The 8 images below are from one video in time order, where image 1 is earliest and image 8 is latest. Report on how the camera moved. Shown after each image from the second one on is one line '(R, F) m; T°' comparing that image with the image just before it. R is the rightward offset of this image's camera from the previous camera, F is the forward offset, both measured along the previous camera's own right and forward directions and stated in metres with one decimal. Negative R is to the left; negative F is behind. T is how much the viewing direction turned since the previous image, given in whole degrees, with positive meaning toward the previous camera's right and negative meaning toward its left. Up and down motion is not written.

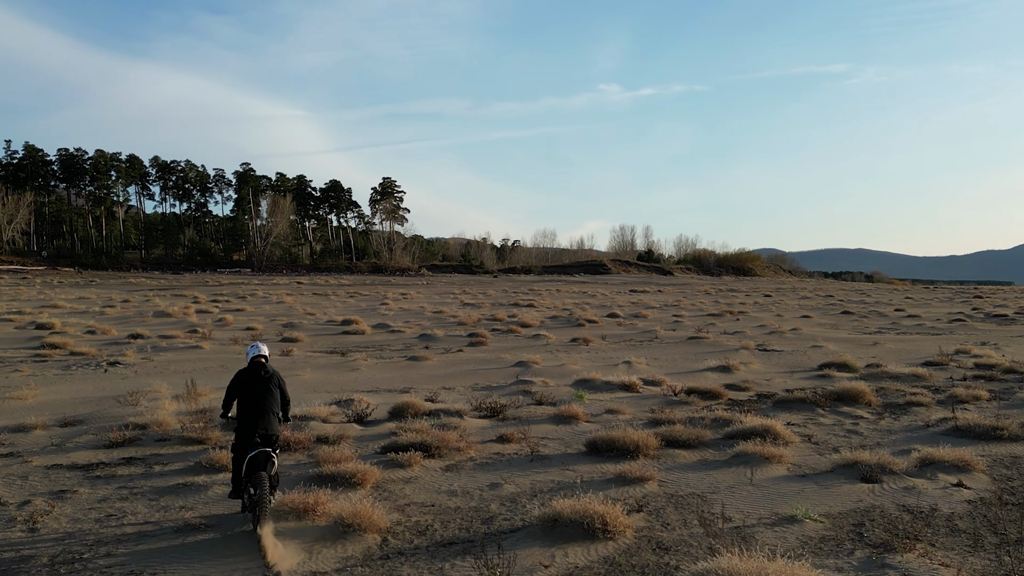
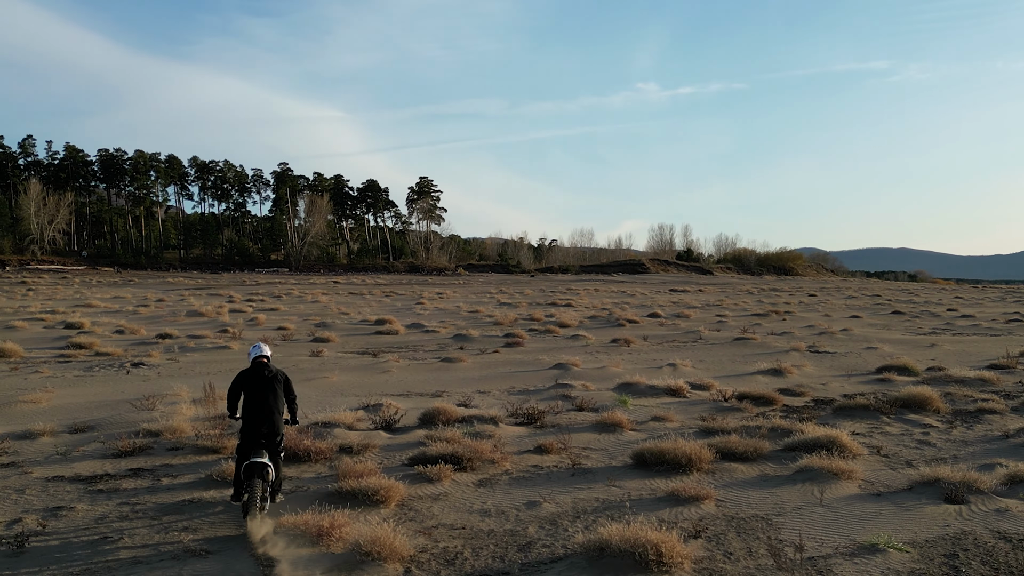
(0.0, +0.8) m; -2°
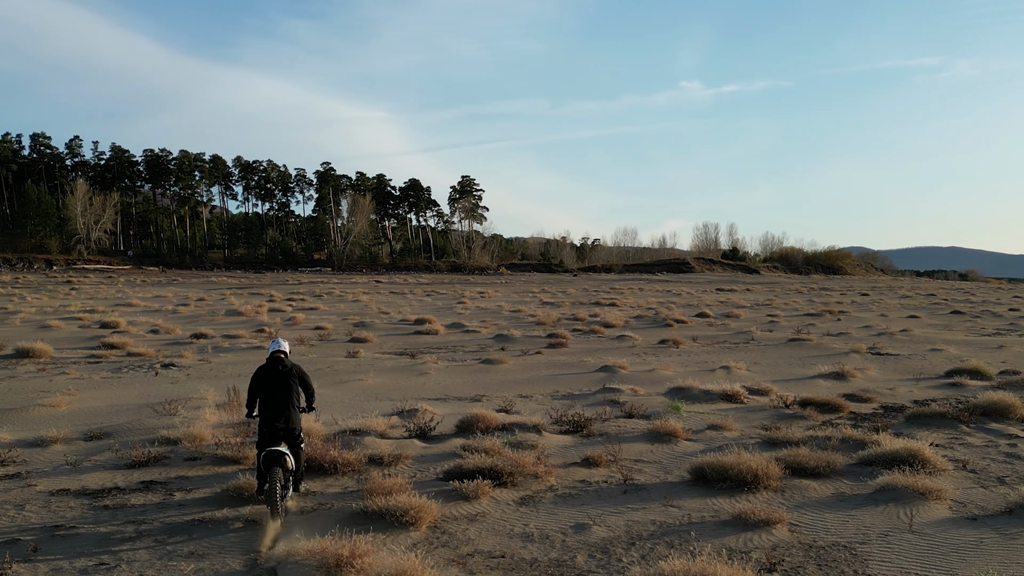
(0.0, +0.7) m; -2°
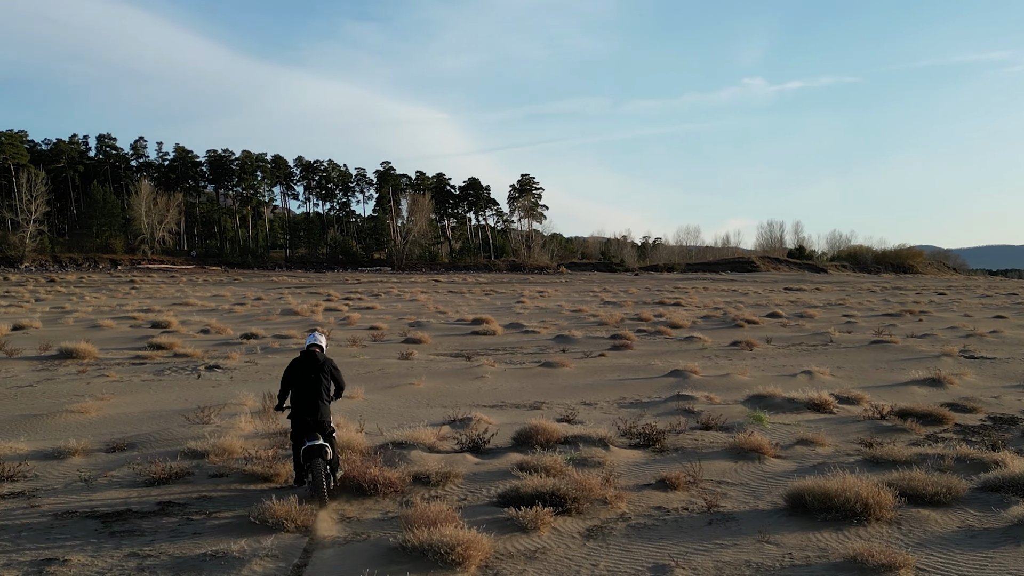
(0.0, +1.0) m; -3°
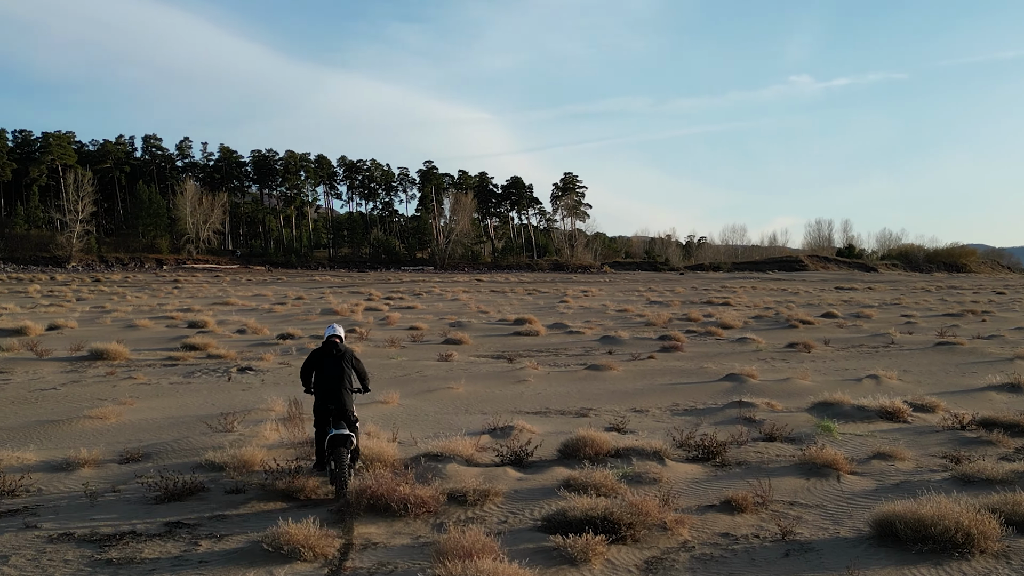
(0.0, +0.7) m; -2°
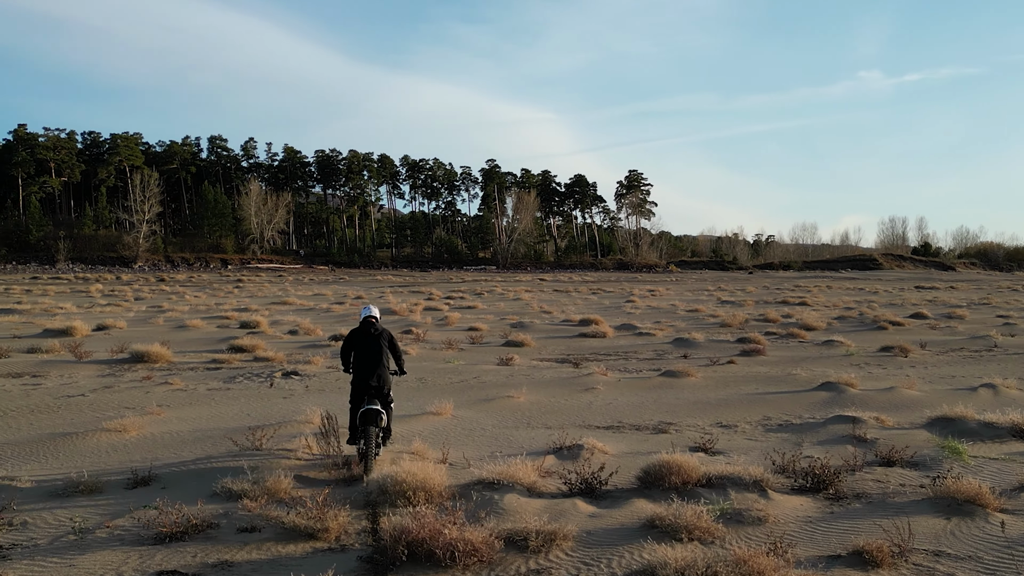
(0.0, +1.2) m; -4°
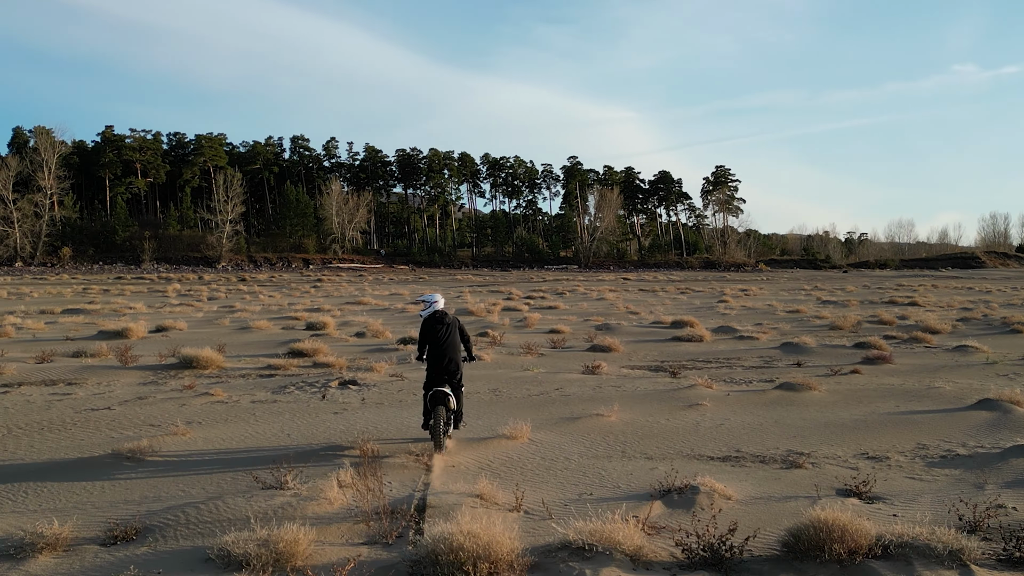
(-0.1, +1.6) m; -5°
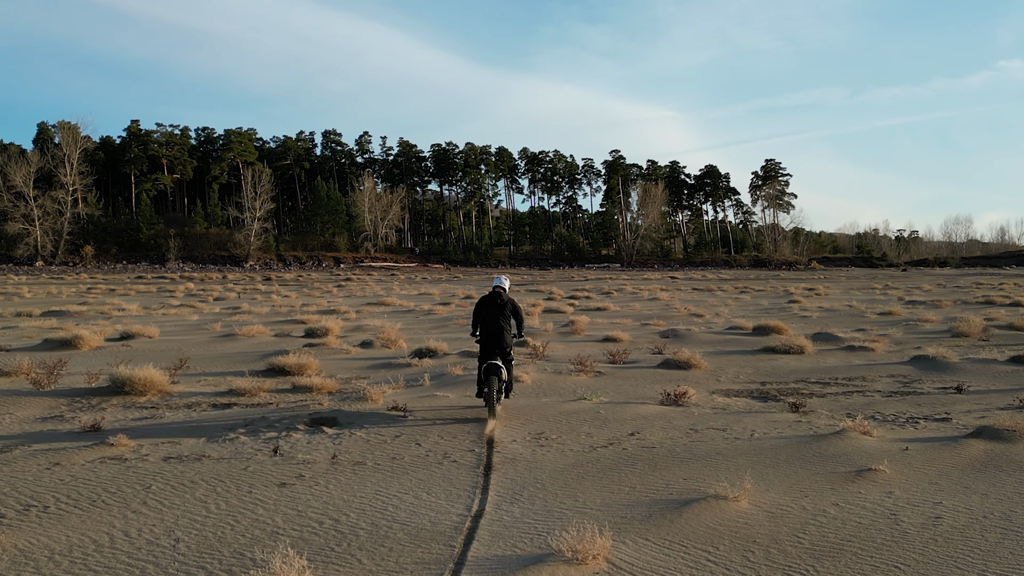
(-0.1, +3.4) m; -2°
